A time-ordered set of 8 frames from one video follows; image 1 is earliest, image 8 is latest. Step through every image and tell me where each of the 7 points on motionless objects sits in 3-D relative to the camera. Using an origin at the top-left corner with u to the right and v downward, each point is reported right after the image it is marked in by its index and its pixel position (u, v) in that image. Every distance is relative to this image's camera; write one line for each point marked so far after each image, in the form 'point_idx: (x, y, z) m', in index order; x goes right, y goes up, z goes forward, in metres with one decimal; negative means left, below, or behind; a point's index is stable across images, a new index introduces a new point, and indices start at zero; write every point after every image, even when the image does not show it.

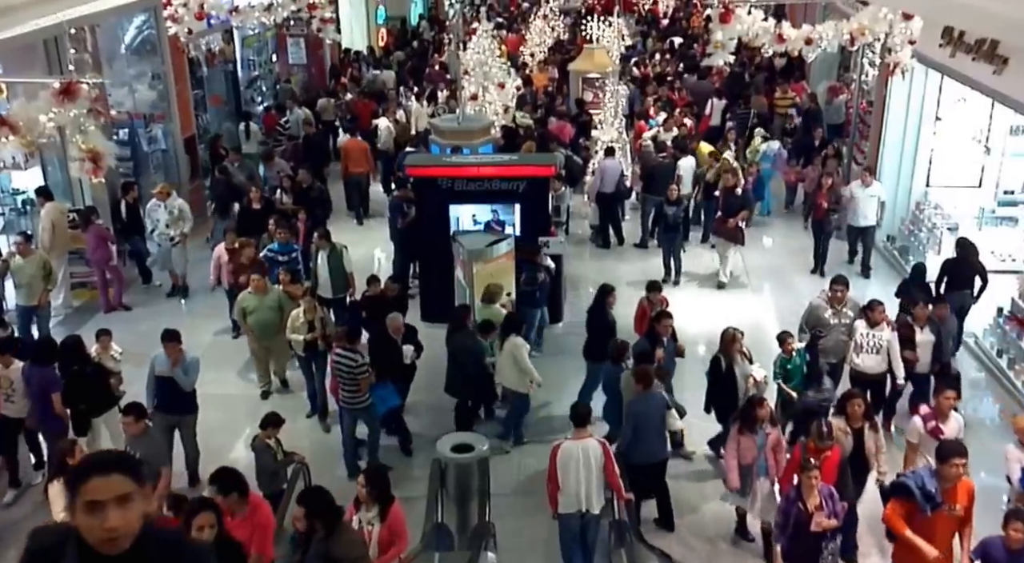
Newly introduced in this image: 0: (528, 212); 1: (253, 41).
0: (+0.2, +0.7, +8.8) m
1: (-4.0, +3.7, +13.9) m
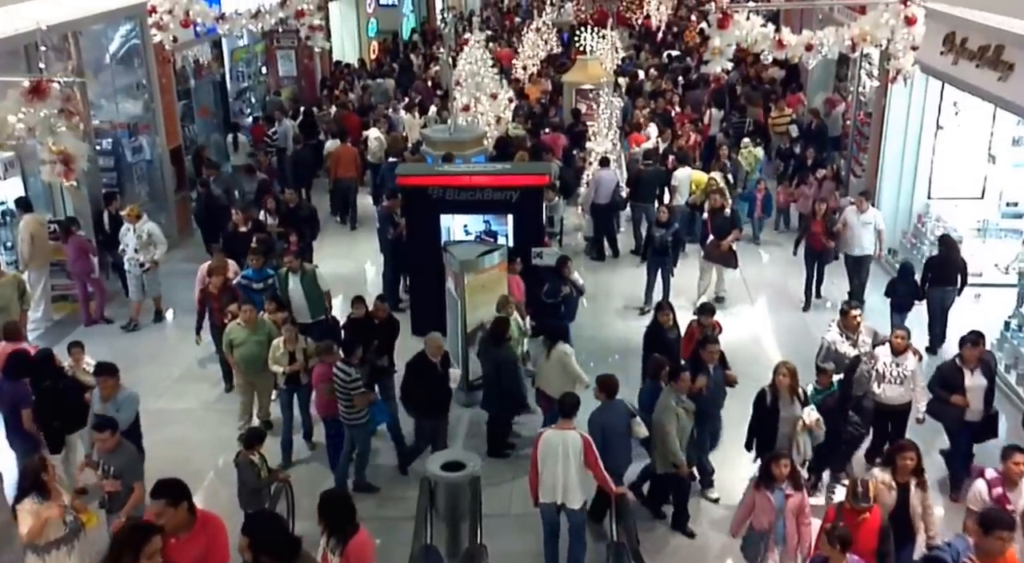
0: (+0.1, +0.6, +8.5) m
1: (-4.1, +3.5, +13.7) m
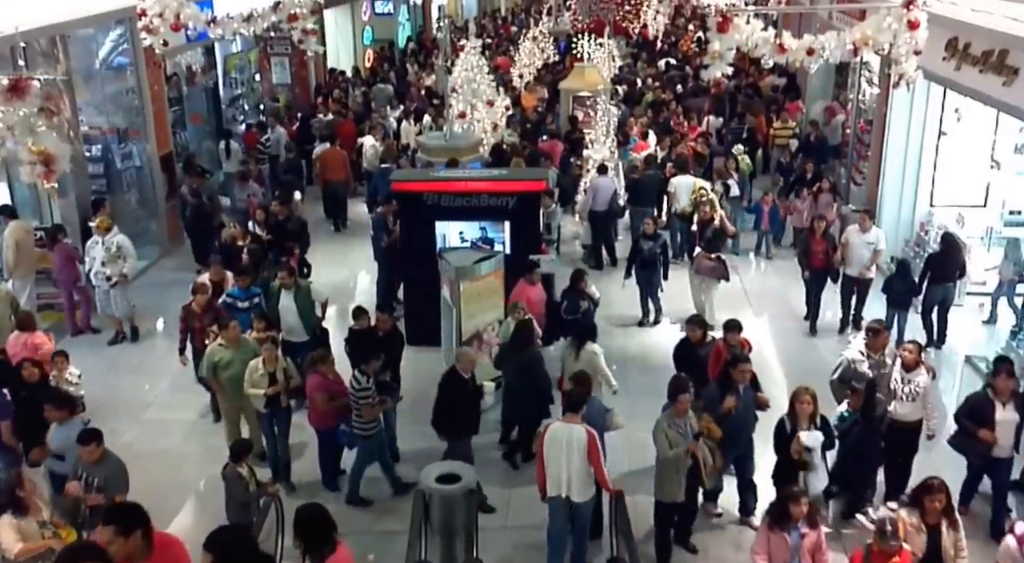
0: (+0.1, +0.5, +8.3) m
1: (-4.2, +3.3, +13.6) m
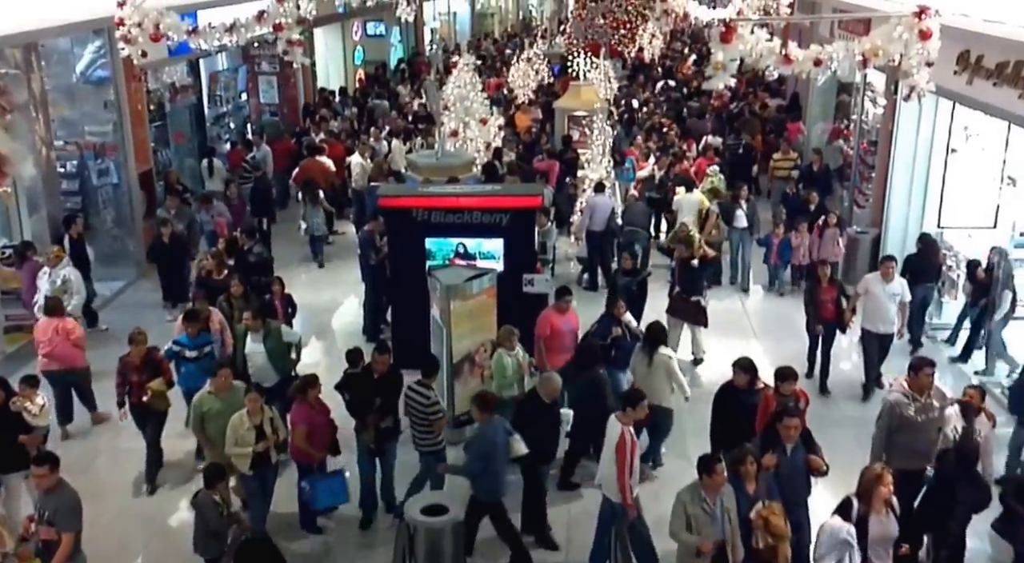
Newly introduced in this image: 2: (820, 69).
0: (0.0, +0.3, +7.9) m
1: (-4.2, +3.0, +13.2) m
2: (+2.9, +2.0, +8.4) m
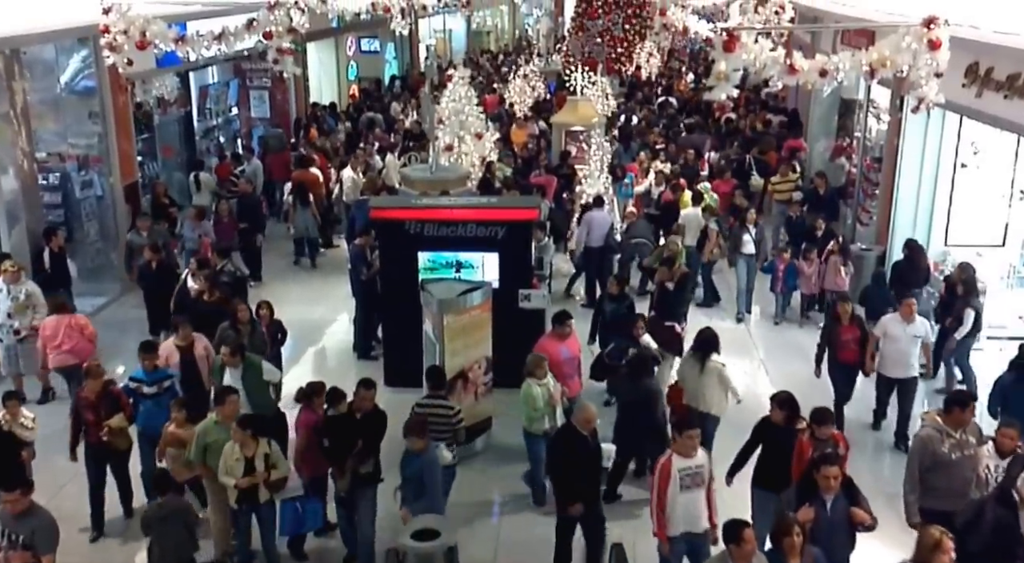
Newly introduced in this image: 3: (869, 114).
0: (0.0, +0.2, +7.6) m
1: (-4.3, +2.7, +13.0) m
2: (+2.8, +1.8, +8.2) m
3: (+4.6, +2.2, +11.8) m
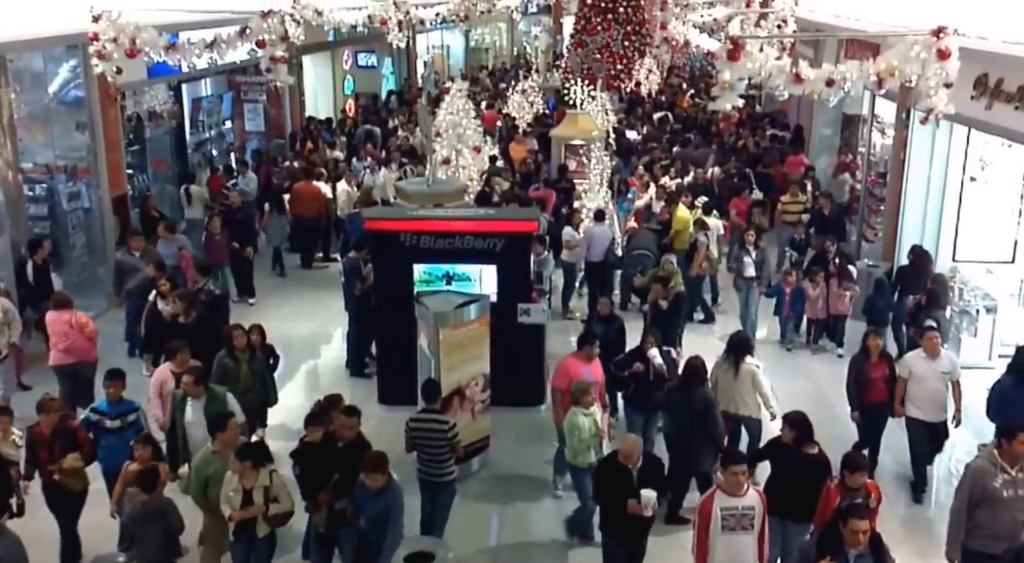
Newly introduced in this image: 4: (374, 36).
0: (-0.1, +0.1, +7.4) m
1: (-4.3, +2.5, +12.8) m
2: (+2.8, +1.7, +8.0) m
3: (+4.6, +1.9, +11.6) m
4: (-2.7, +4.9, +18.0) m
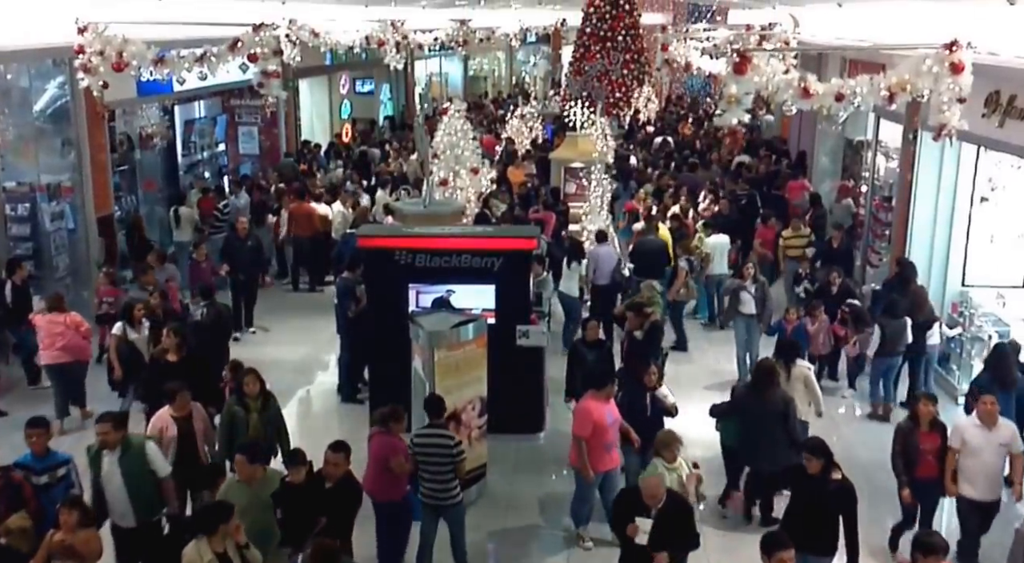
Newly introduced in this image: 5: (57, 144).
0: (-0.1, -0.1, +7.0) m
1: (-4.3, +2.2, +12.5) m
2: (+2.8, +1.5, +7.7) m
3: (+4.6, +1.6, +11.3) m
4: (-2.8, +4.3, +17.8) m
5: (-4.7, +1.4, +9.3) m
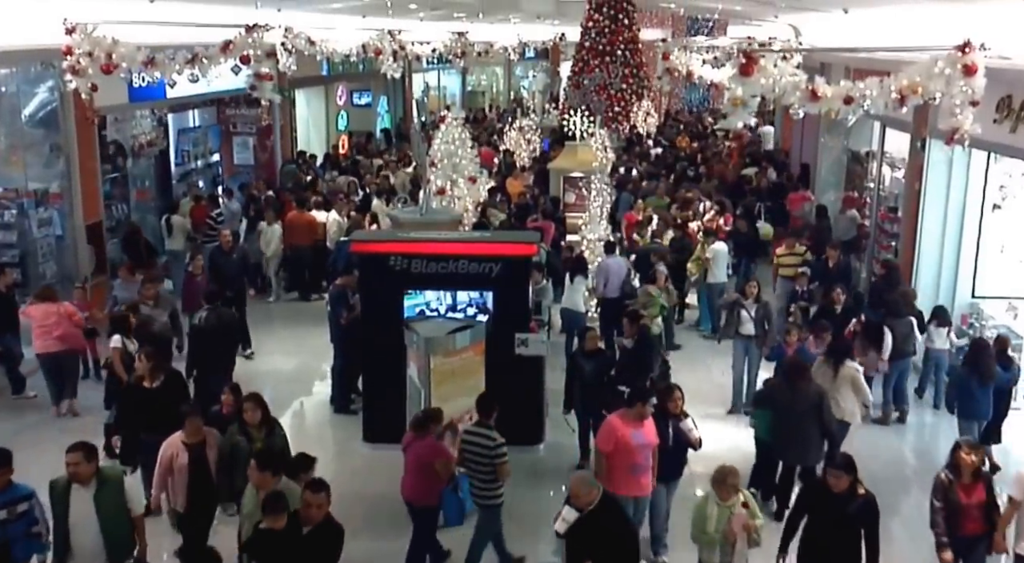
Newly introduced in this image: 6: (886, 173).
0: (-0.1, -0.1, +6.8) m
1: (-4.4, +2.0, +12.3) m
2: (+2.8, +1.4, +7.5) m
3: (+4.6, +1.5, +11.1) m
4: (-2.8, +4.0, +17.7) m
5: (-4.7, +1.3, +9.1) m
6: (+4.6, +1.3, +11.1) m
